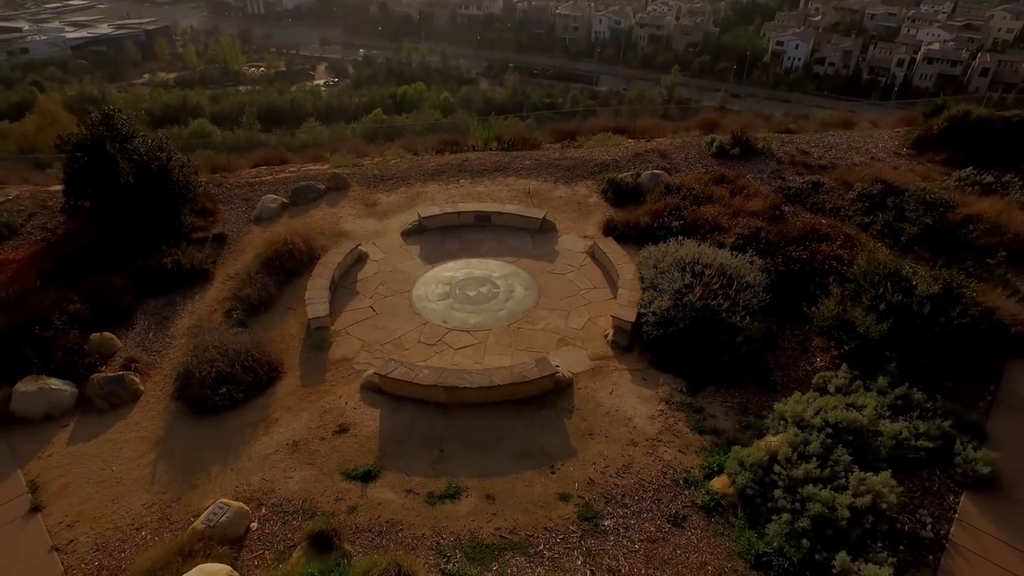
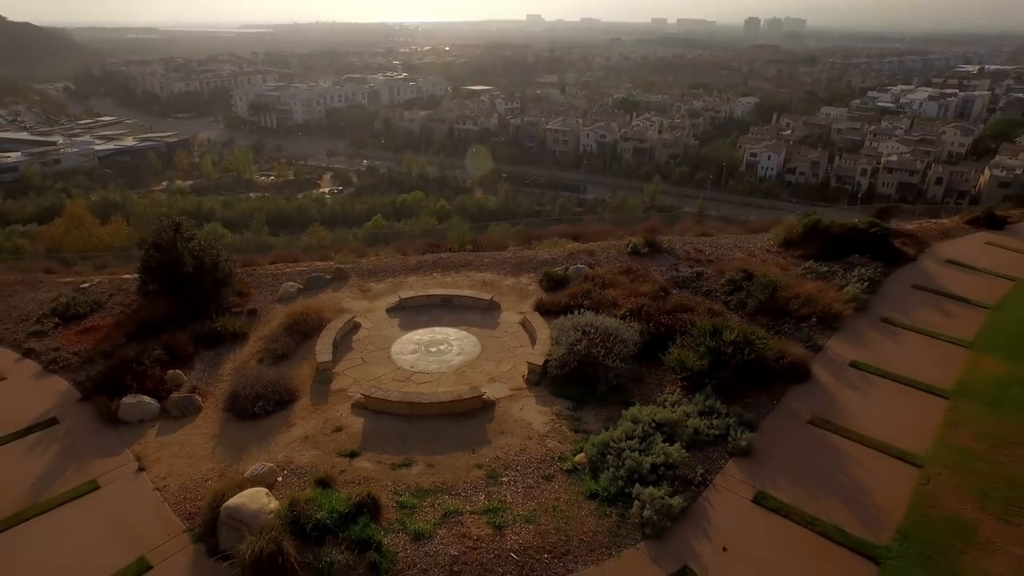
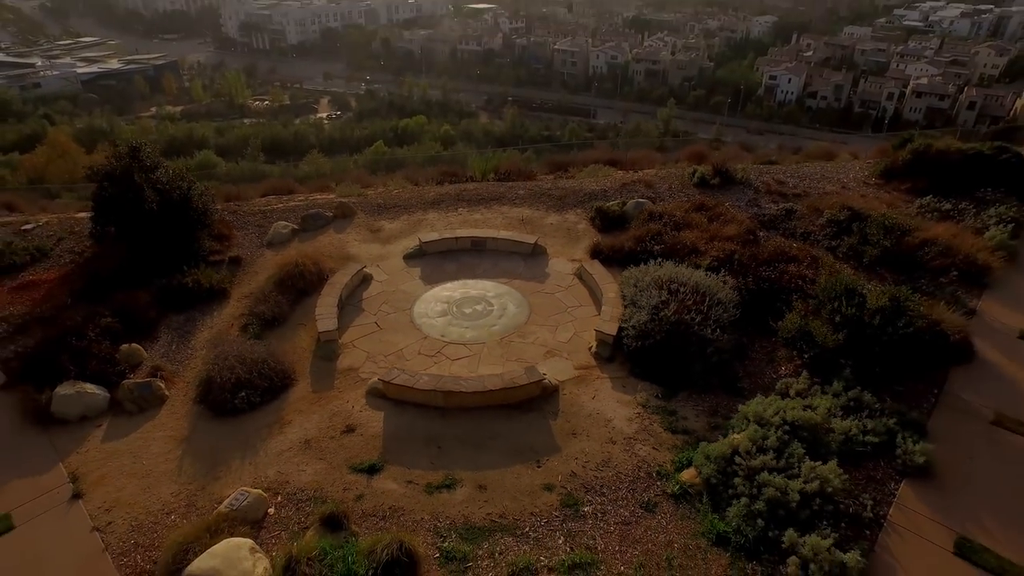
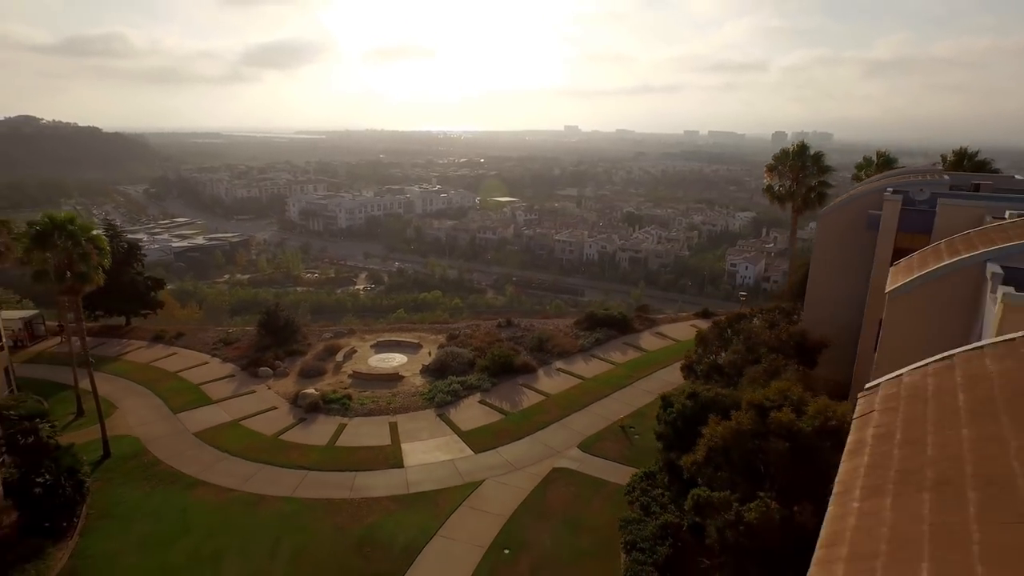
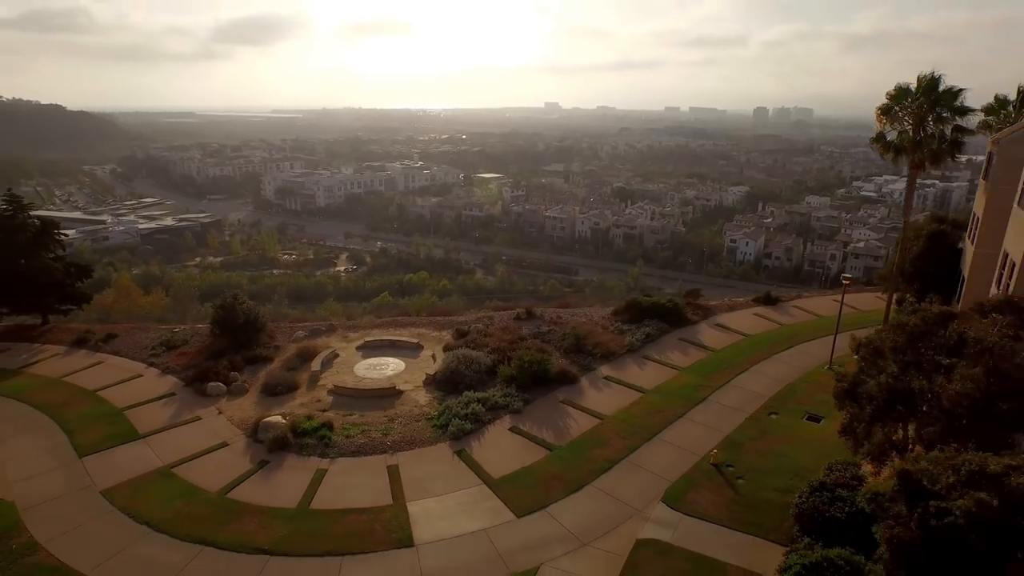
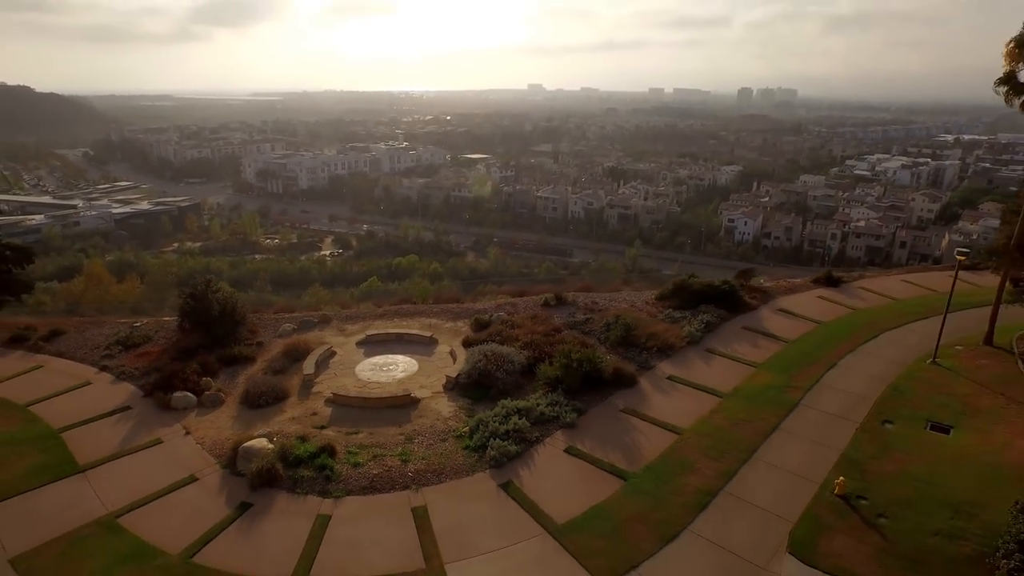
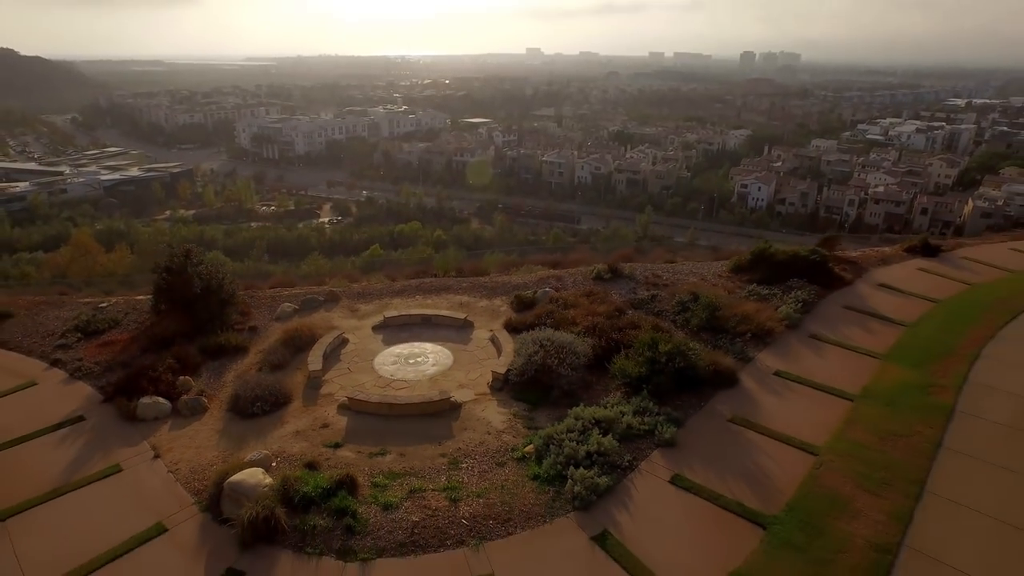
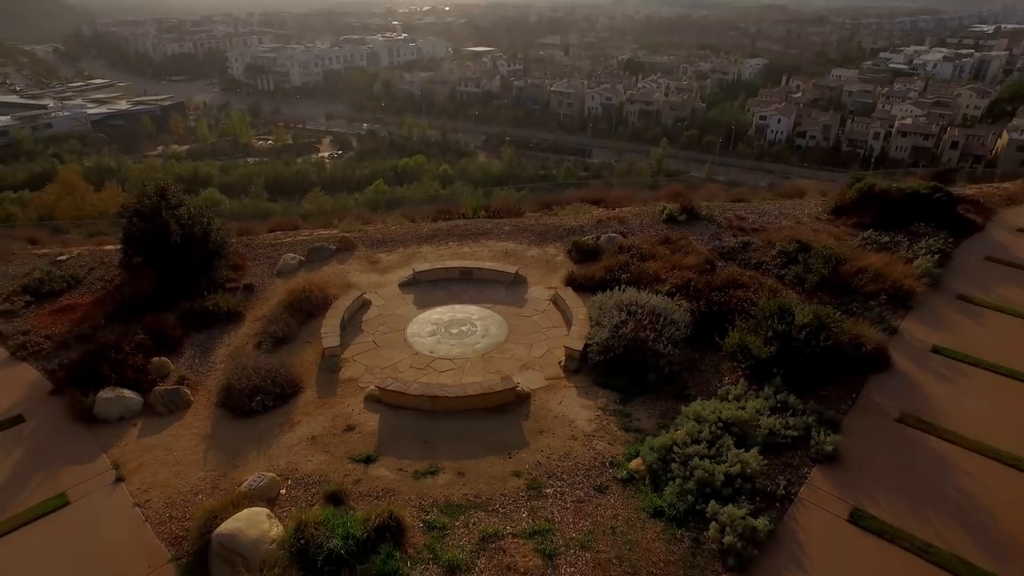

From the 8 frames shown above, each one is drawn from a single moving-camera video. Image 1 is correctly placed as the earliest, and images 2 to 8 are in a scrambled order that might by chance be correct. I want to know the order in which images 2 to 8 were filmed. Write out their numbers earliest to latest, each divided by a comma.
3, 8, 2, 7, 6, 5, 4
